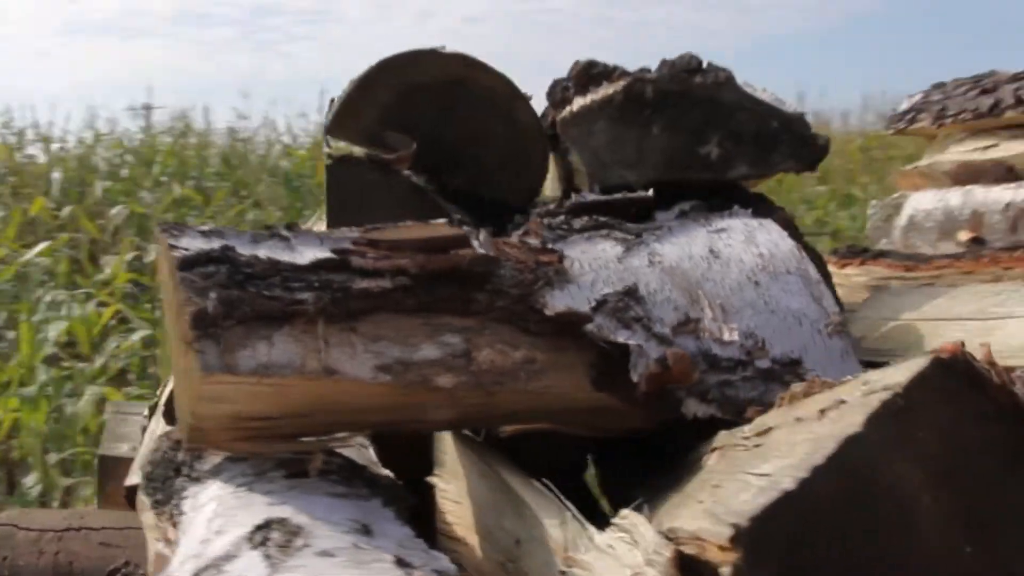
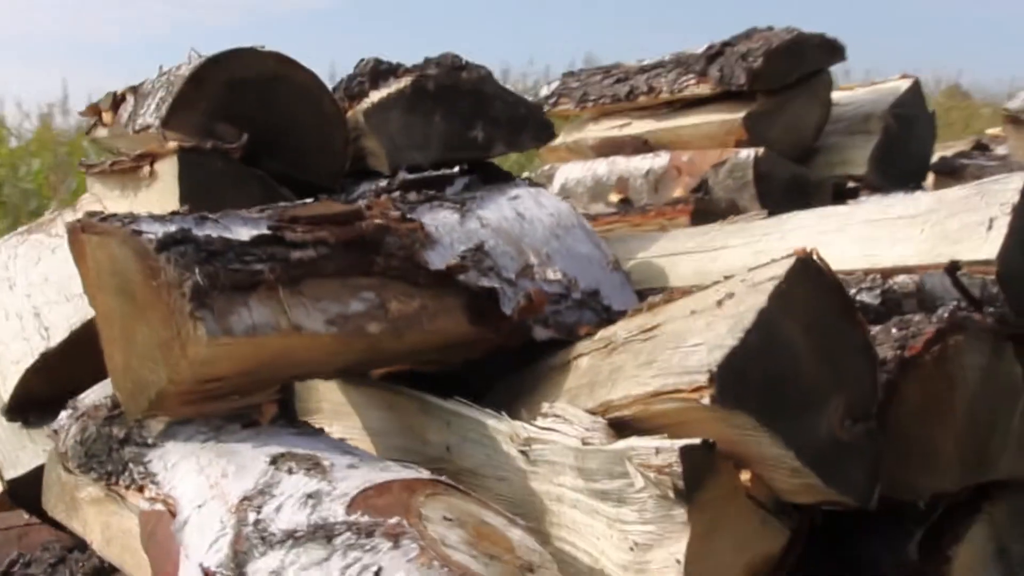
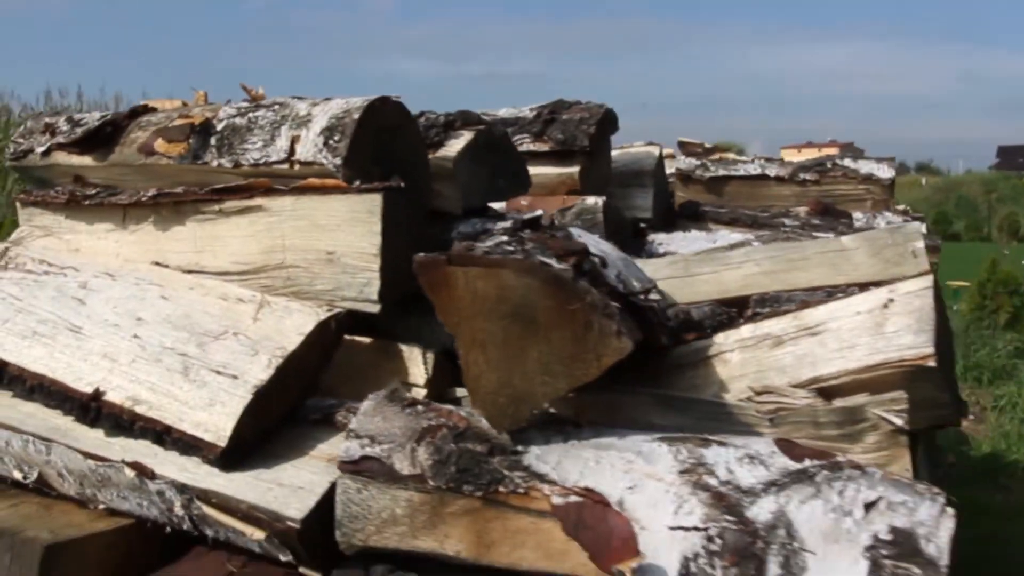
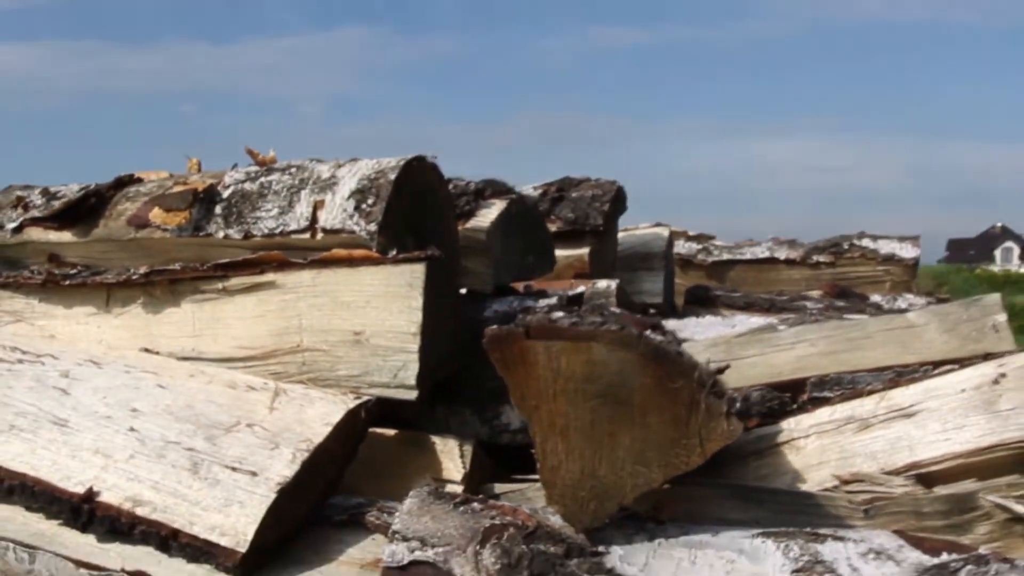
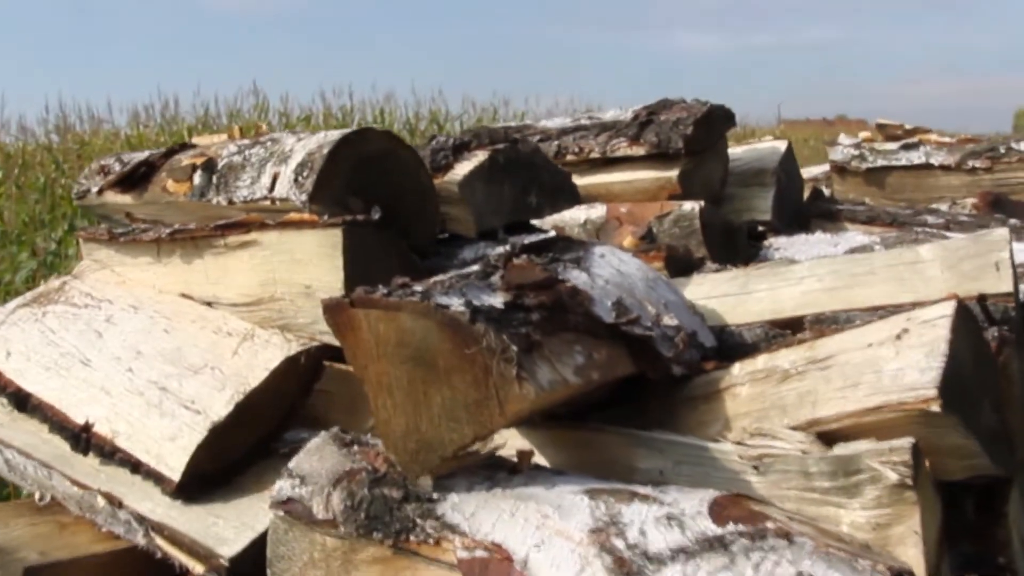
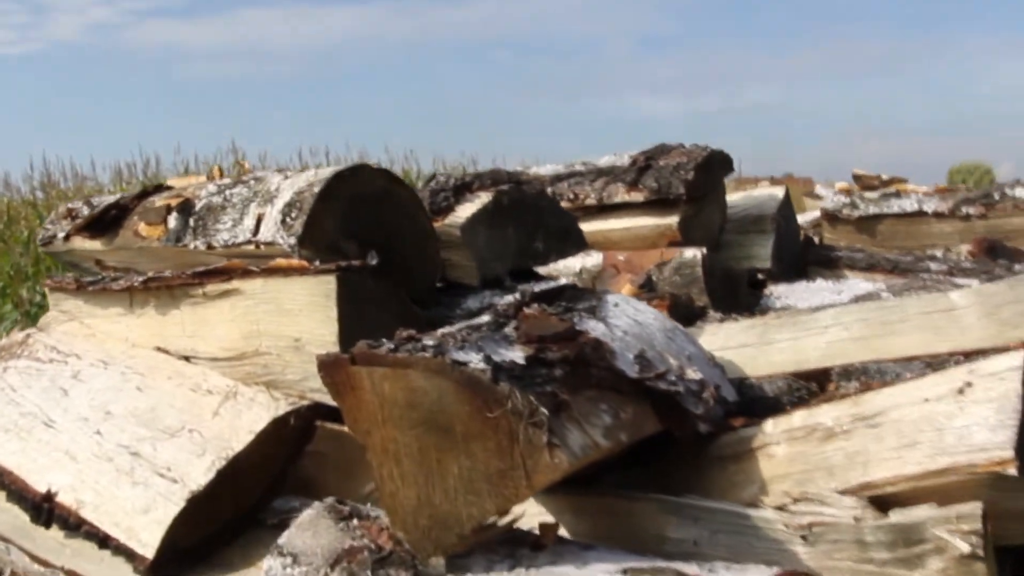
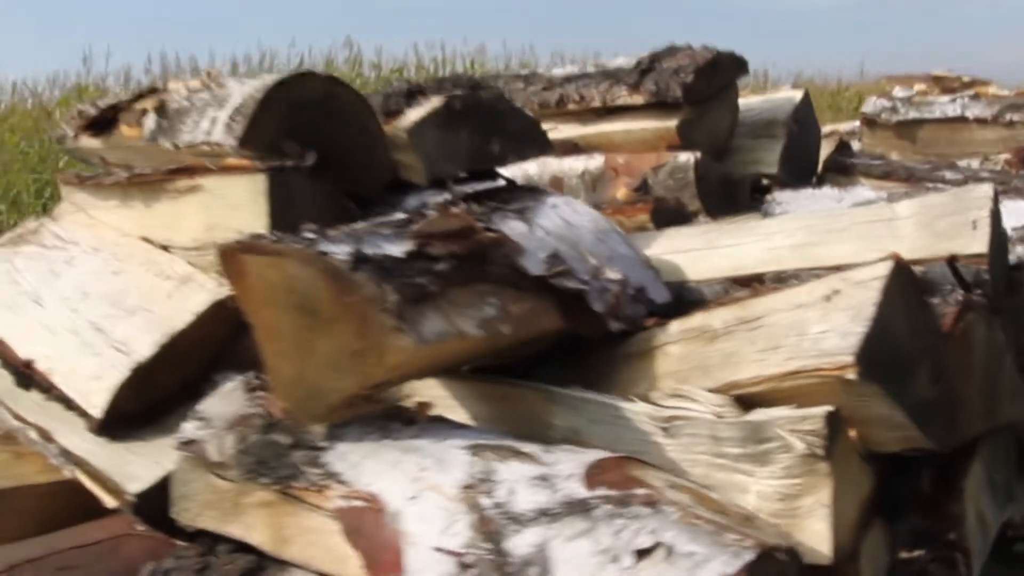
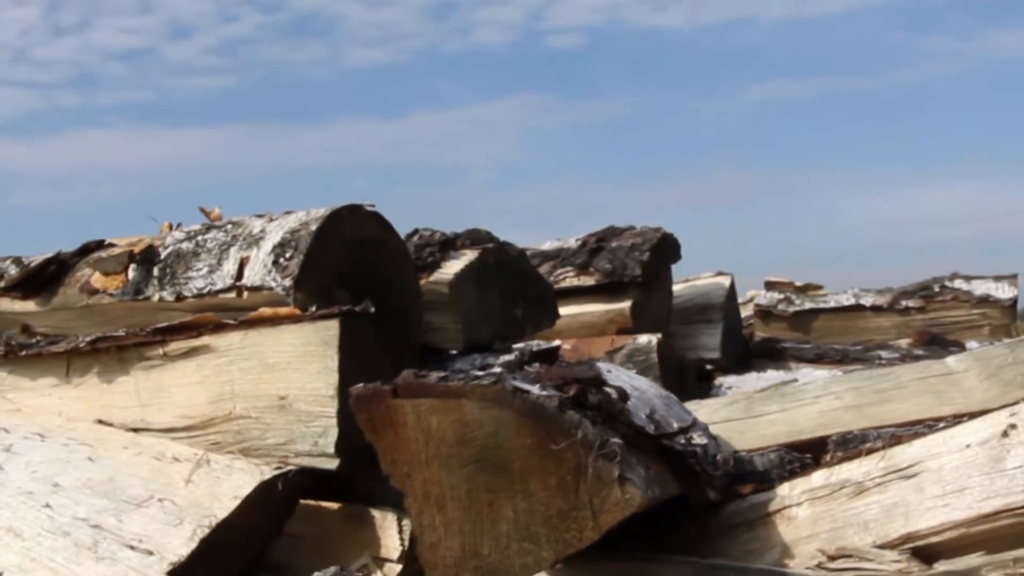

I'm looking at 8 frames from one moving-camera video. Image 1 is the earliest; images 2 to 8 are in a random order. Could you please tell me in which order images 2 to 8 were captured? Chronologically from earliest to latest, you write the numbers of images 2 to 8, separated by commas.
2, 7, 5, 6, 8, 4, 3
